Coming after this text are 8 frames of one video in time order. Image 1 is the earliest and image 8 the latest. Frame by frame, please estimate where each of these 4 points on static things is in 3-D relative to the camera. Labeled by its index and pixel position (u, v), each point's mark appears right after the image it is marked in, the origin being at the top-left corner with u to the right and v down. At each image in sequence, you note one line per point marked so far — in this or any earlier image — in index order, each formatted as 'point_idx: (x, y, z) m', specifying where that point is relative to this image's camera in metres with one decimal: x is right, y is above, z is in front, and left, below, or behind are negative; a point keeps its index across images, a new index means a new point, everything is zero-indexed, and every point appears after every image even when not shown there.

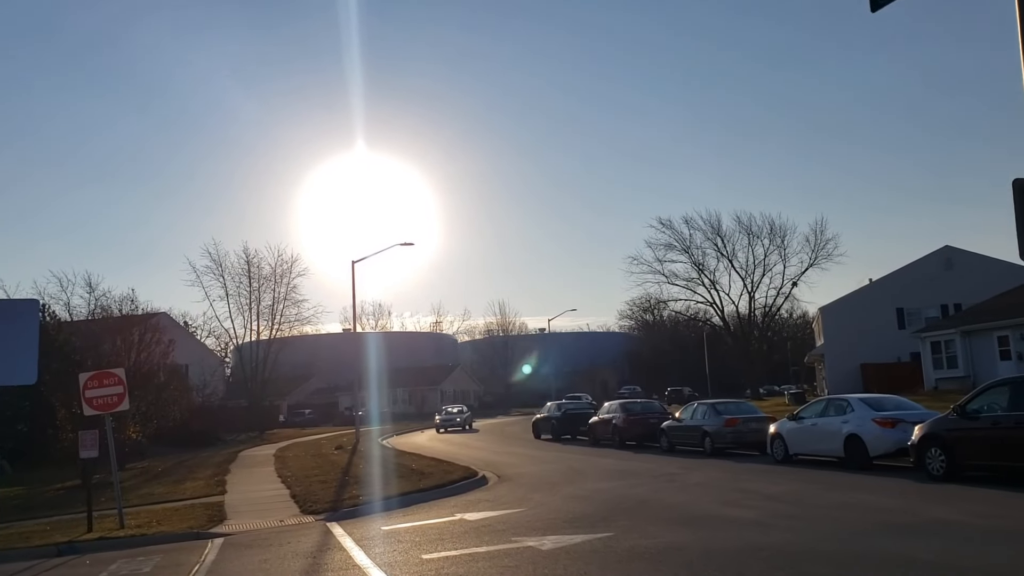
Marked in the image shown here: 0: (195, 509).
0: (-6.5, -4.5, +18.8) m
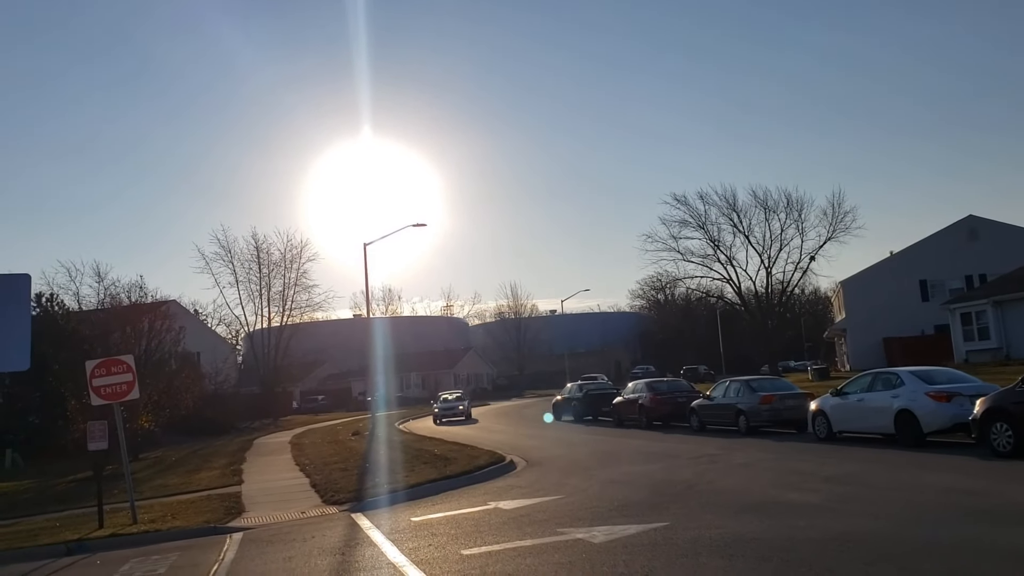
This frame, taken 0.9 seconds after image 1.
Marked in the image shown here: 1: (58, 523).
0: (-5.9, -4.2, +17.9) m
1: (-8.0, -4.2, +16.2) m
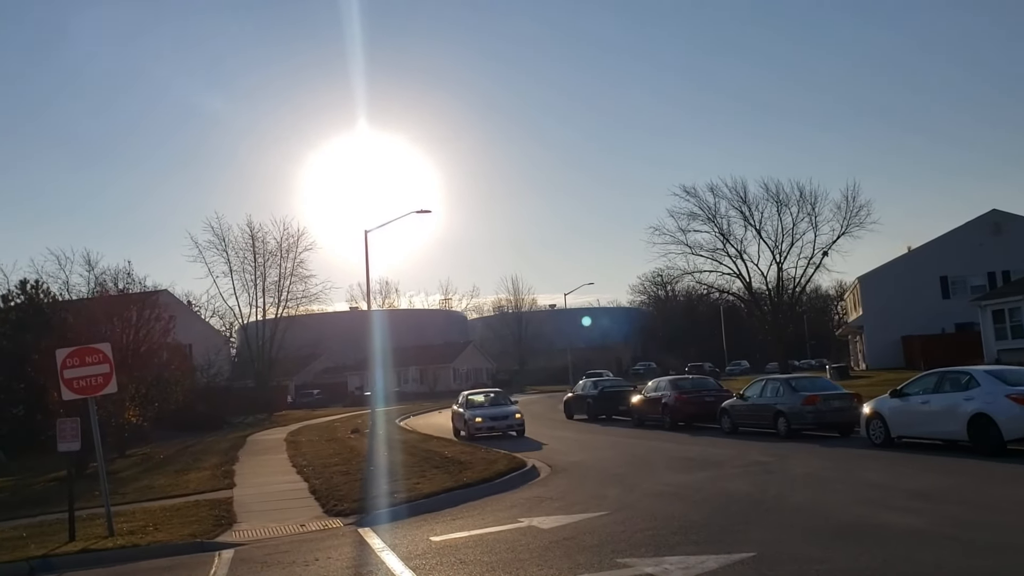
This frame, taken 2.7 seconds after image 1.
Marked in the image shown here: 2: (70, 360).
0: (-5.4, -3.8, +16.0) m
1: (-7.6, -3.8, +14.3) m
2: (-6.7, -1.1, +13.9) m
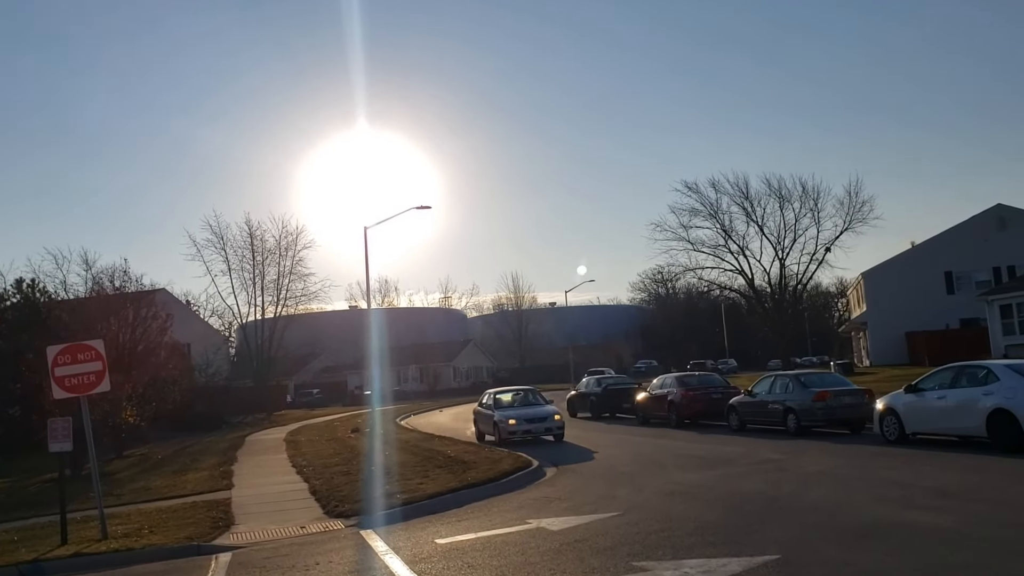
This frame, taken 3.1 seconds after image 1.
0: (-5.3, -3.8, +15.5) m
1: (-7.5, -3.8, +13.8) m
2: (-6.6, -1.0, +13.4) m
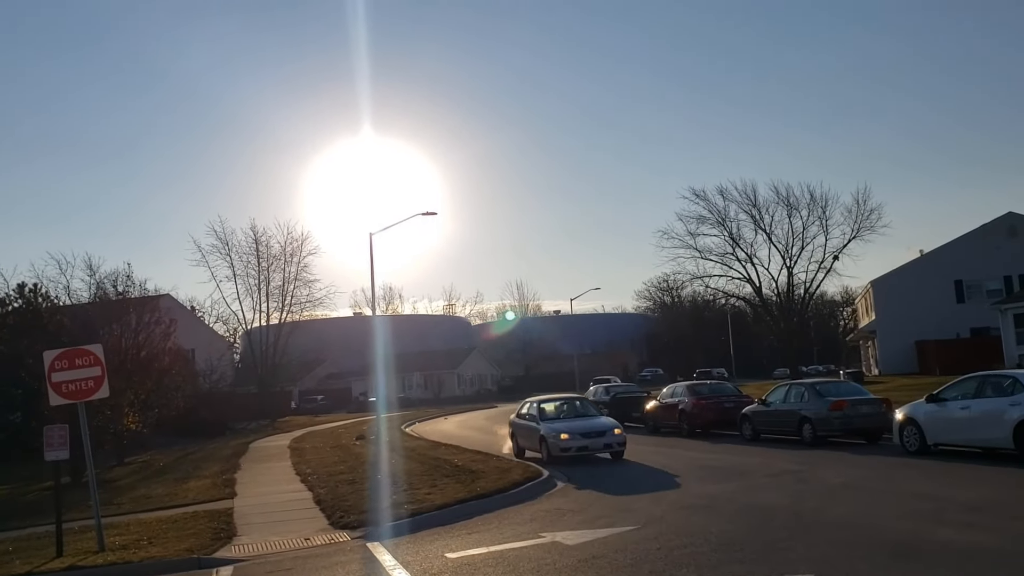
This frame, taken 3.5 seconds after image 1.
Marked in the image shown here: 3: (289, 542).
0: (-5.2, -3.8, +15.1) m
1: (-7.3, -3.8, +13.4) m
2: (-6.4, -1.1, +13.0) m
3: (-3.1, -3.5, +12.6) m
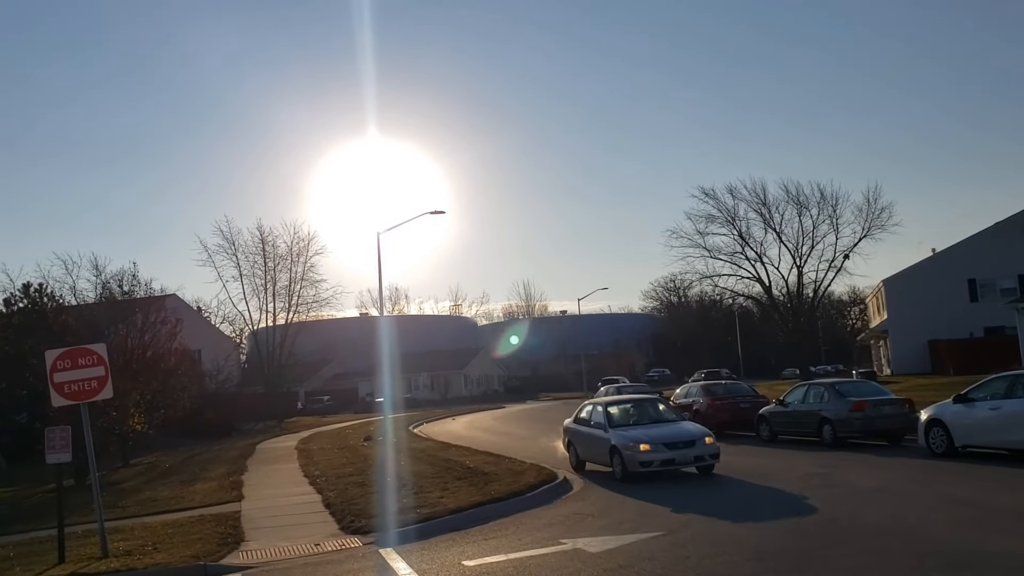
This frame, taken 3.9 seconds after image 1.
0: (-4.9, -3.8, +14.7) m
1: (-7.1, -3.8, +13.0) m
2: (-6.2, -1.0, +12.6) m
3: (-2.8, -3.5, +12.2) m
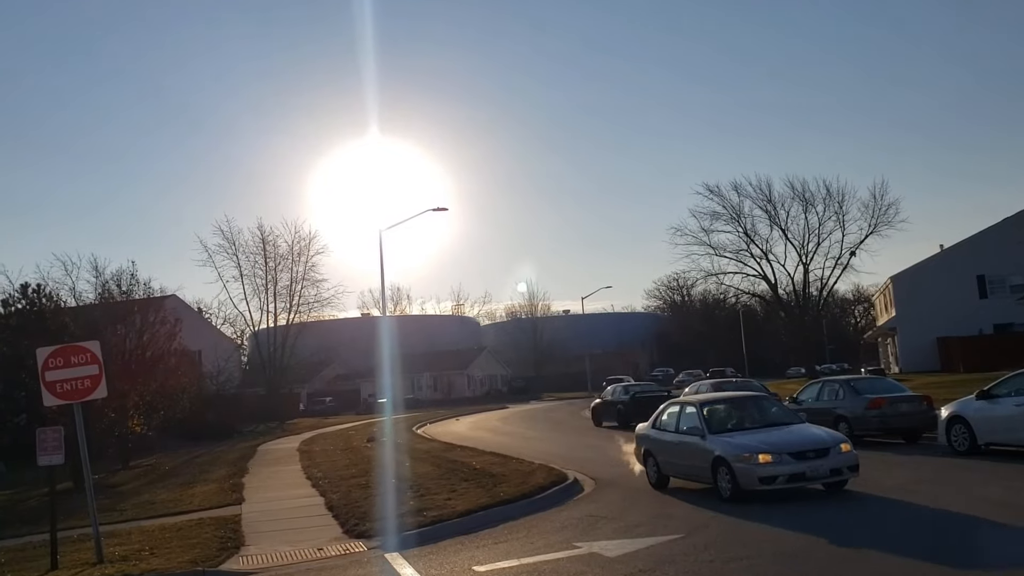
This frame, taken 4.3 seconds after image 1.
0: (-4.8, -3.7, +14.2) m
1: (-6.9, -3.7, +12.5) m
2: (-6.1, -1.0, +12.1) m
3: (-2.7, -3.4, +11.7) m
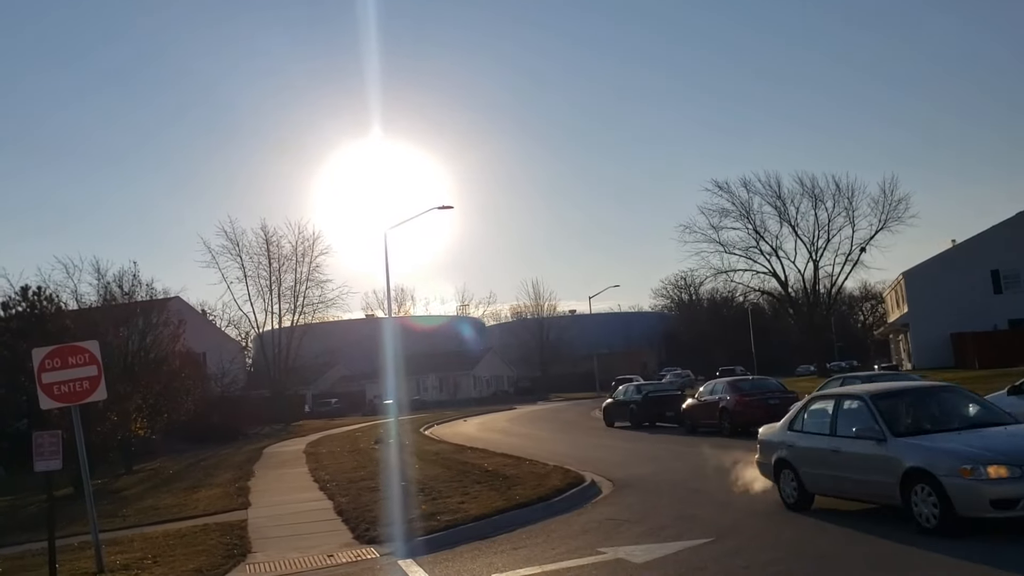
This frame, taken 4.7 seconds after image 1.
0: (-4.5, -3.7, +13.7) m
1: (-6.7, -3.7, +12.0) m
2: (-5.9, -0.9, +11.6) m
3: (-2.5, -3.3, +11.2) m
